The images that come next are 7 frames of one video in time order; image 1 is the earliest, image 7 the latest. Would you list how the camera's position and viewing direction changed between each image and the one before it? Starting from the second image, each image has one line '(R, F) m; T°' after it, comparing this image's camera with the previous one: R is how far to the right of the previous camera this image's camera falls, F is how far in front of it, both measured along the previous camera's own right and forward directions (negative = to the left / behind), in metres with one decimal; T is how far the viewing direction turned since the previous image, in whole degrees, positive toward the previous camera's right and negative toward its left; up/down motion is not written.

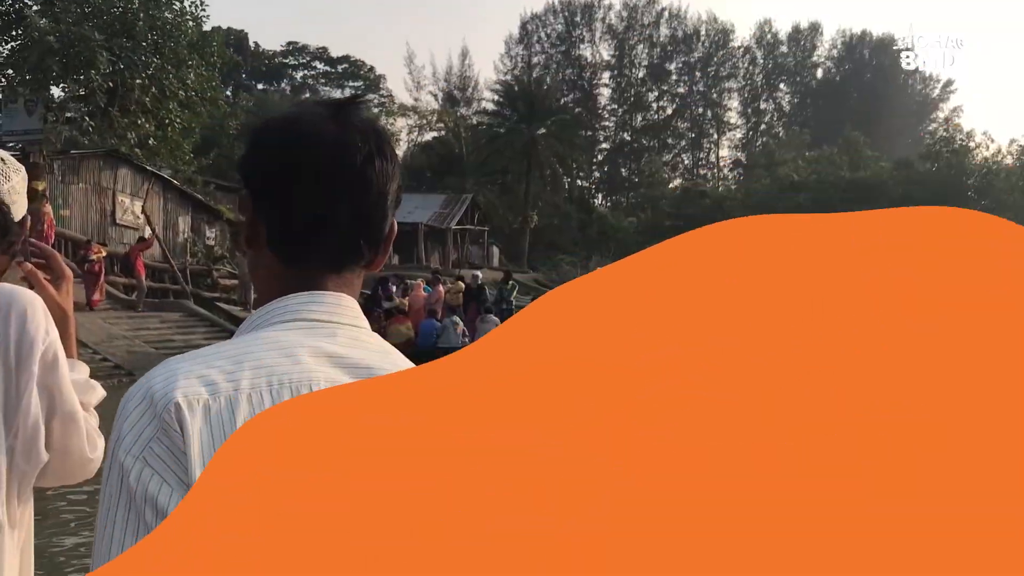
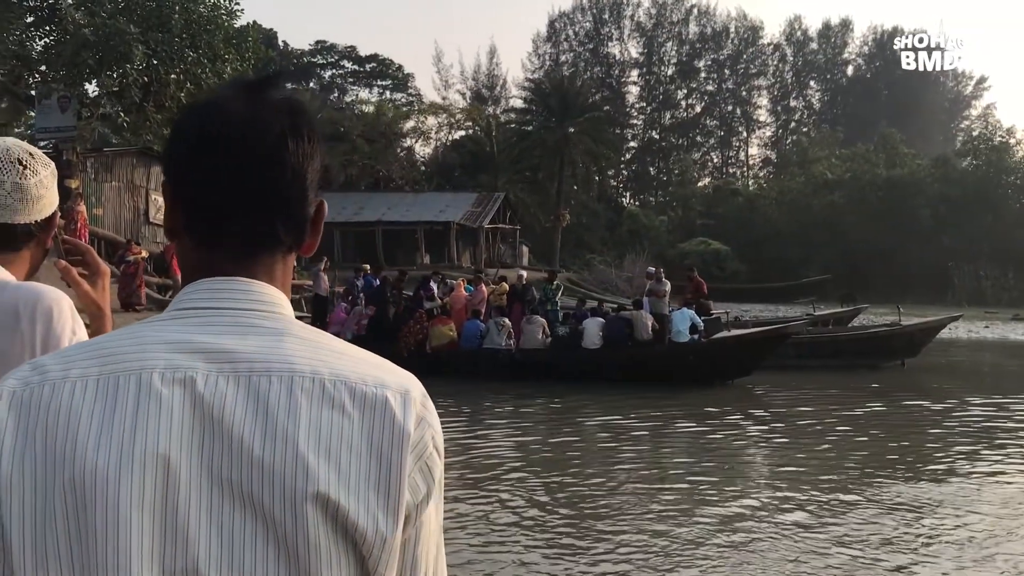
(-0.3, +0.5) m; -1°
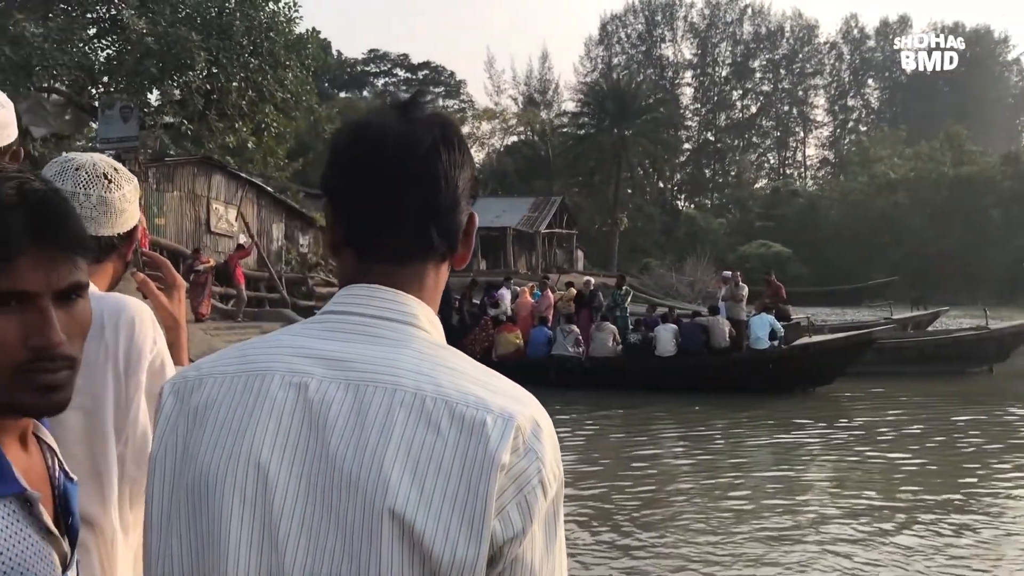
(-0.3, +0.4) m; -3°
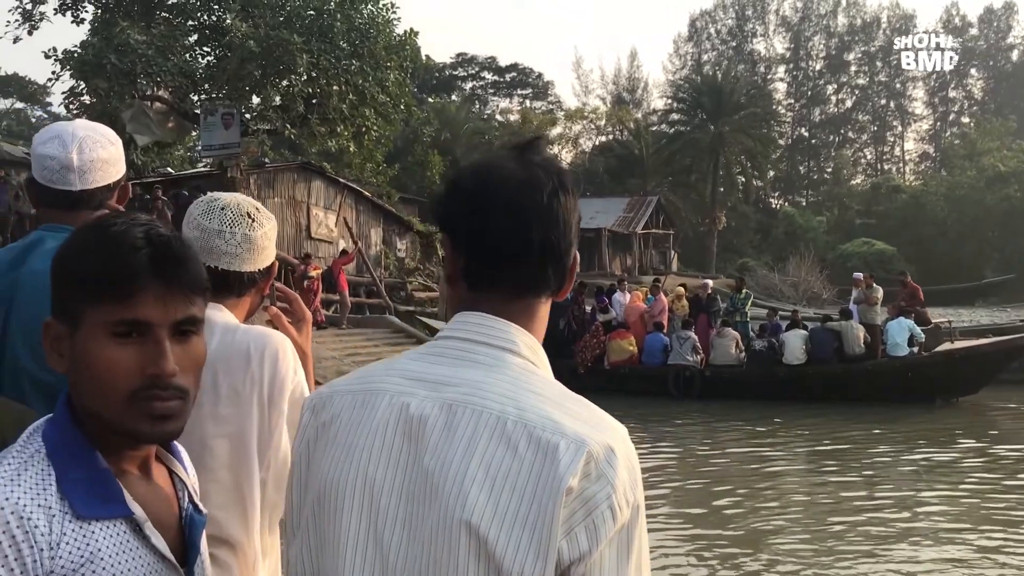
(-0.4, +0.6) m; -5°
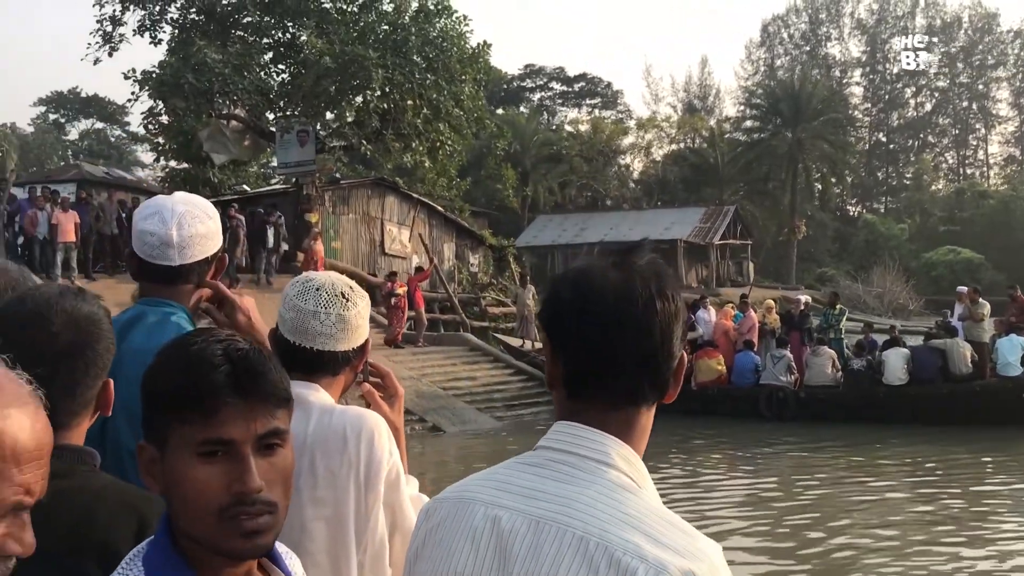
(-0.2, +0.4) m; -4°
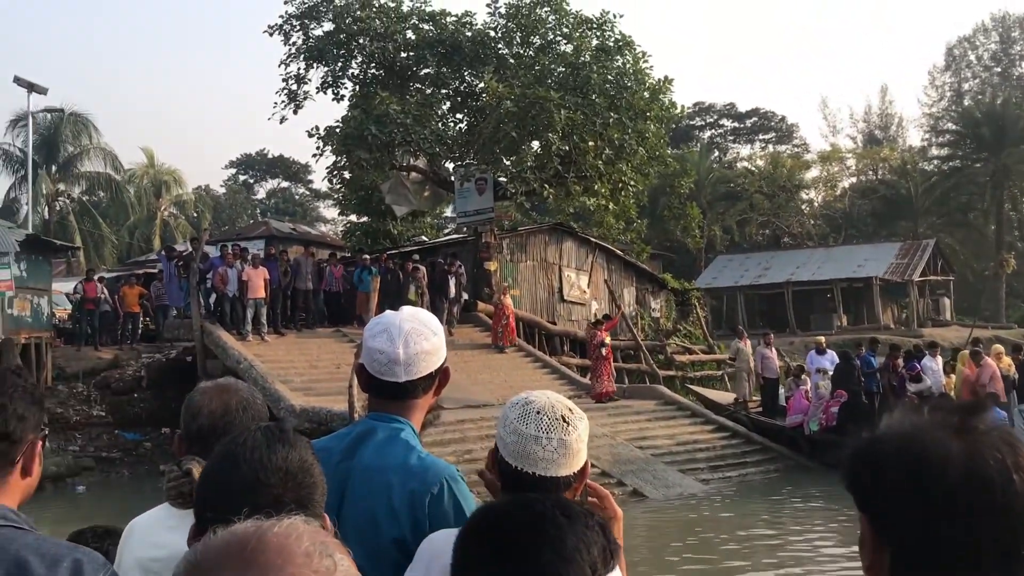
(-0.4, +0.8) m; -10°
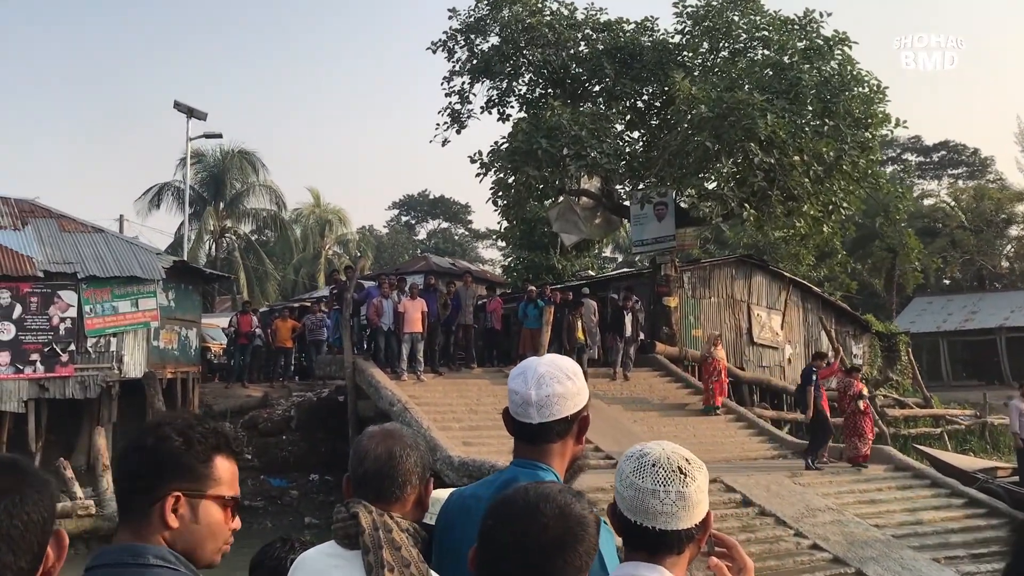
(-0.5, +2.0) m; -9°
